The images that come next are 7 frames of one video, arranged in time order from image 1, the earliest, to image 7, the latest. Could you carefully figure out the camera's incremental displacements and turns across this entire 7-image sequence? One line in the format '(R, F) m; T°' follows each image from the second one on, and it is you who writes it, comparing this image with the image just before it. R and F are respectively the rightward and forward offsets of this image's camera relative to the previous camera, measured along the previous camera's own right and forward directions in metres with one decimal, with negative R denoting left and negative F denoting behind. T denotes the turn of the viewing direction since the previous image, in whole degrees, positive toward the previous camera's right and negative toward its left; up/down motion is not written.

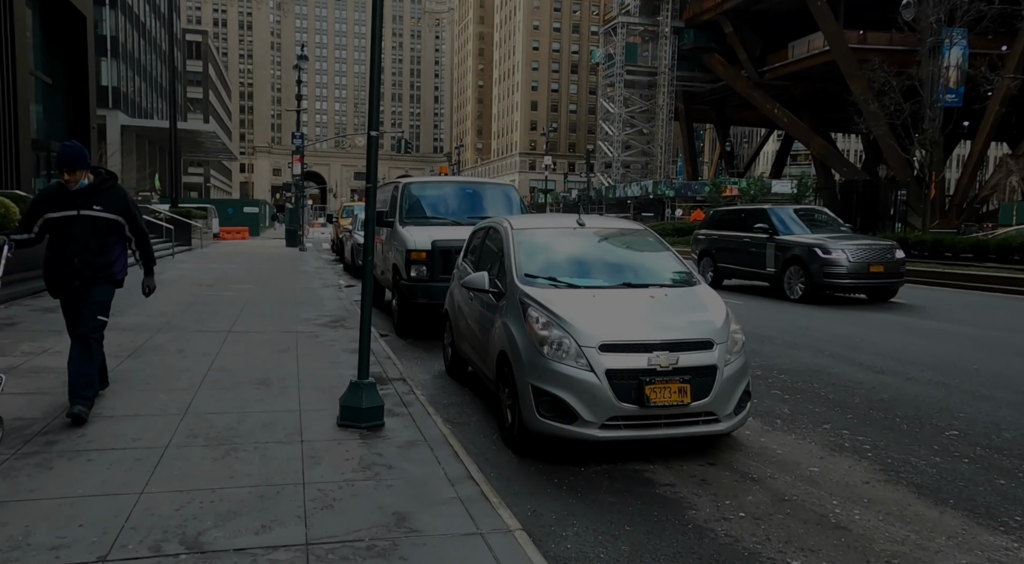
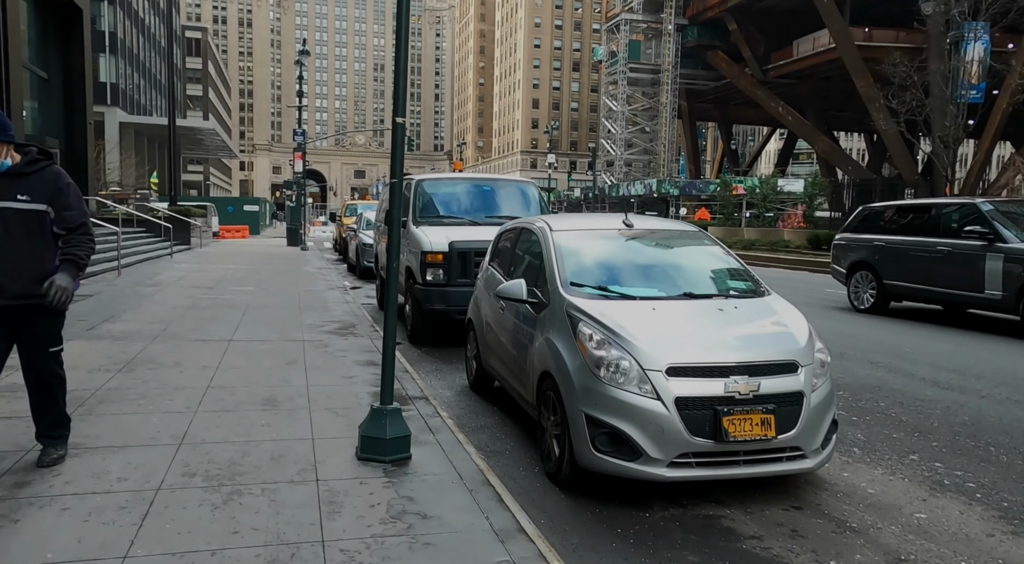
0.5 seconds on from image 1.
(-0.3, +0.7) m; 0°
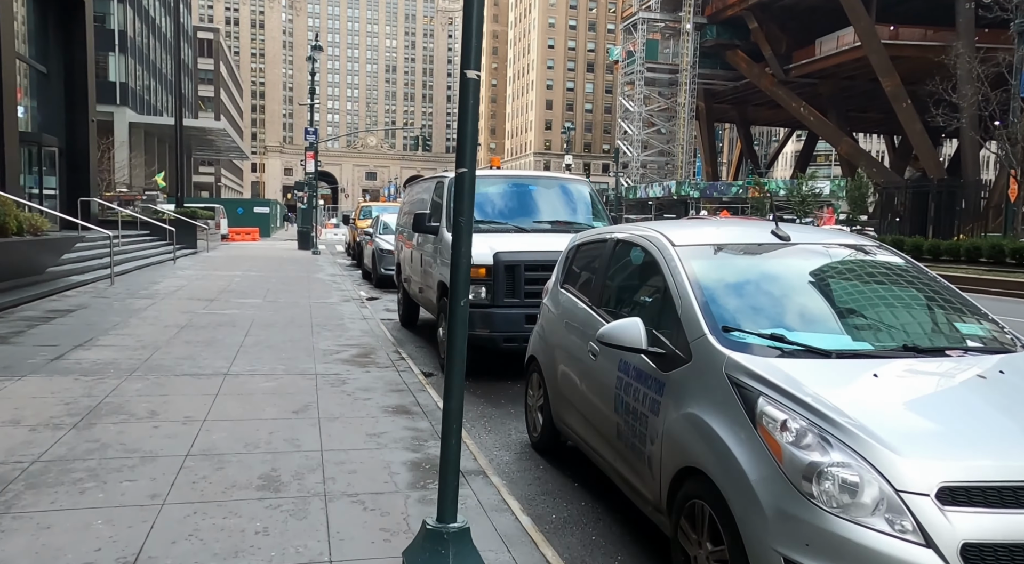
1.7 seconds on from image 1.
(-0.5, +1.7) m; -1°
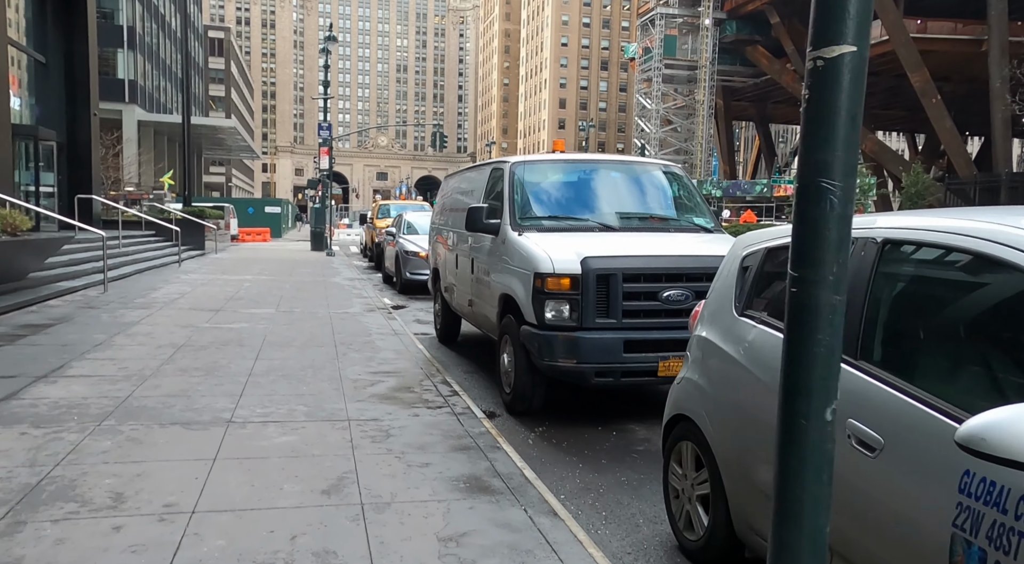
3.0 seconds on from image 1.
(-0.6, +1.8) m; -1°
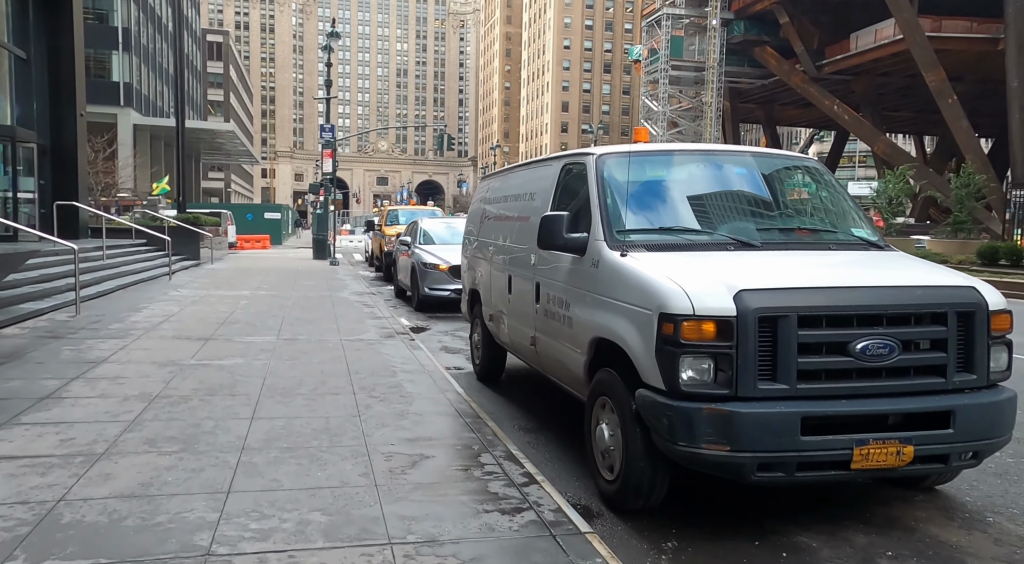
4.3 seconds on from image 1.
(-0.6, +1.9) m; 0°
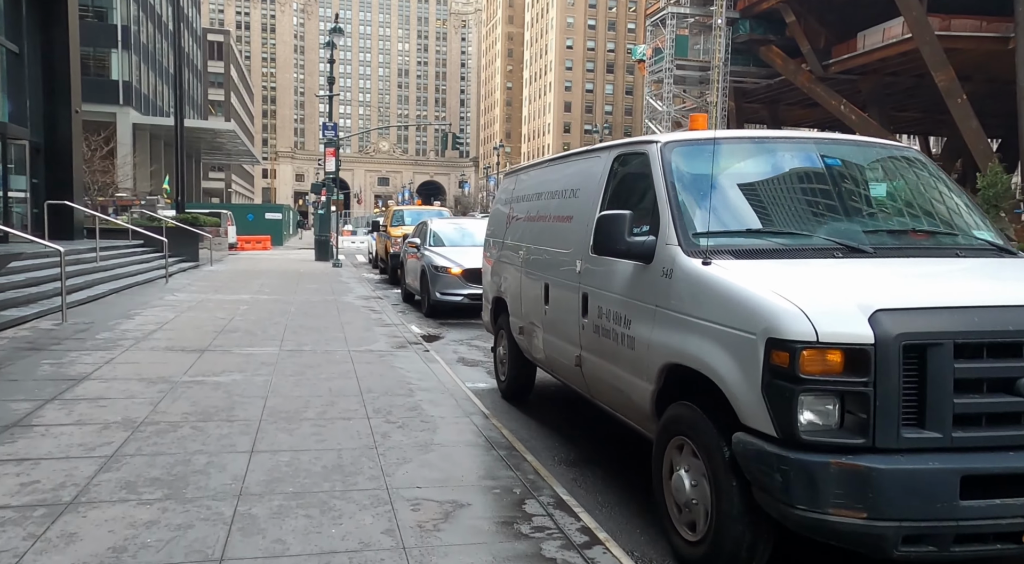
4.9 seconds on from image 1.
(-0.3, +0.8) m; 0°
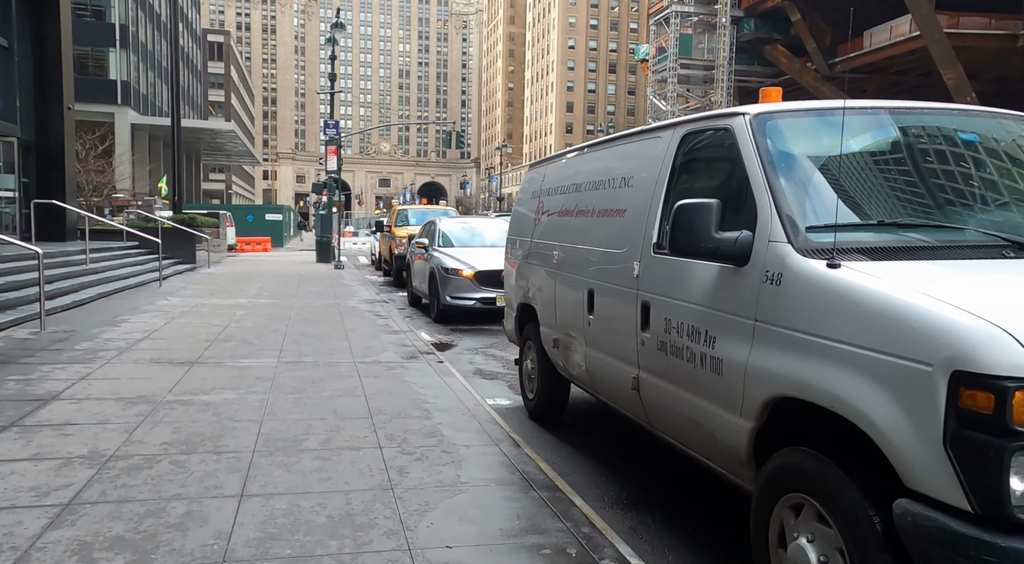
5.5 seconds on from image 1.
(-0.3, +0.9) m; 0°
